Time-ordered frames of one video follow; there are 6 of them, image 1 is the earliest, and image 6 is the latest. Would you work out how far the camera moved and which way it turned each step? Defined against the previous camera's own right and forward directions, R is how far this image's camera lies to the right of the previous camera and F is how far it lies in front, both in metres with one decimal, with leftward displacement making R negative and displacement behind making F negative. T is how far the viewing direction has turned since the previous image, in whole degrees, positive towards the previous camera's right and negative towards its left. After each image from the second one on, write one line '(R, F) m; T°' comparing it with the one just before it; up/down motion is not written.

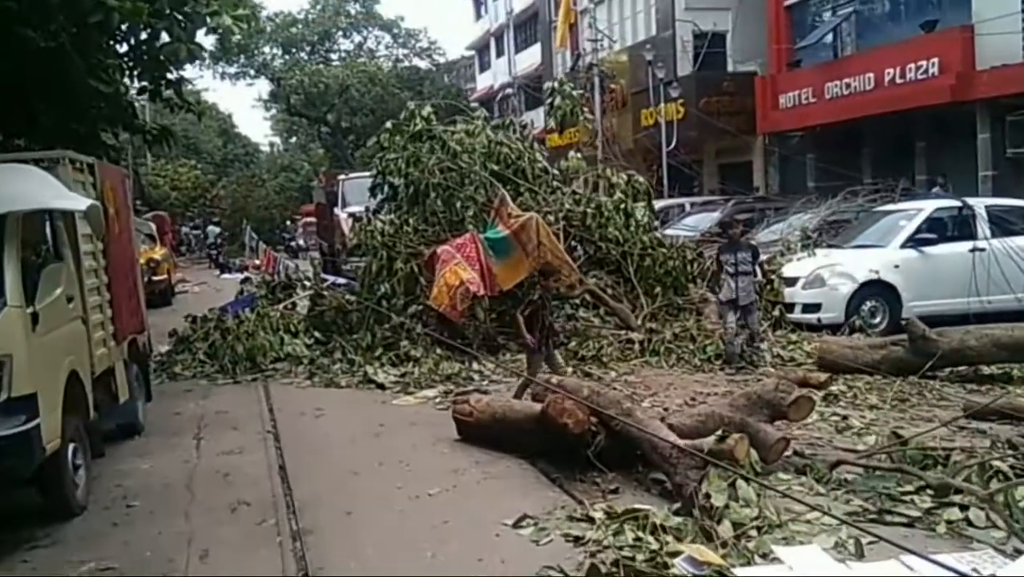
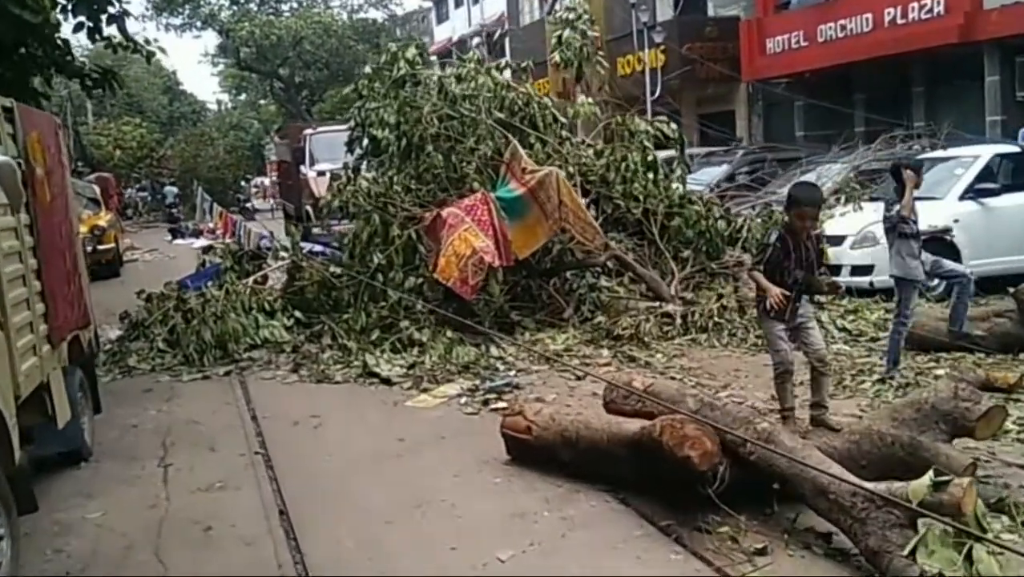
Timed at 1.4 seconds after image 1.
(-0.4, +1.7) m; +2°
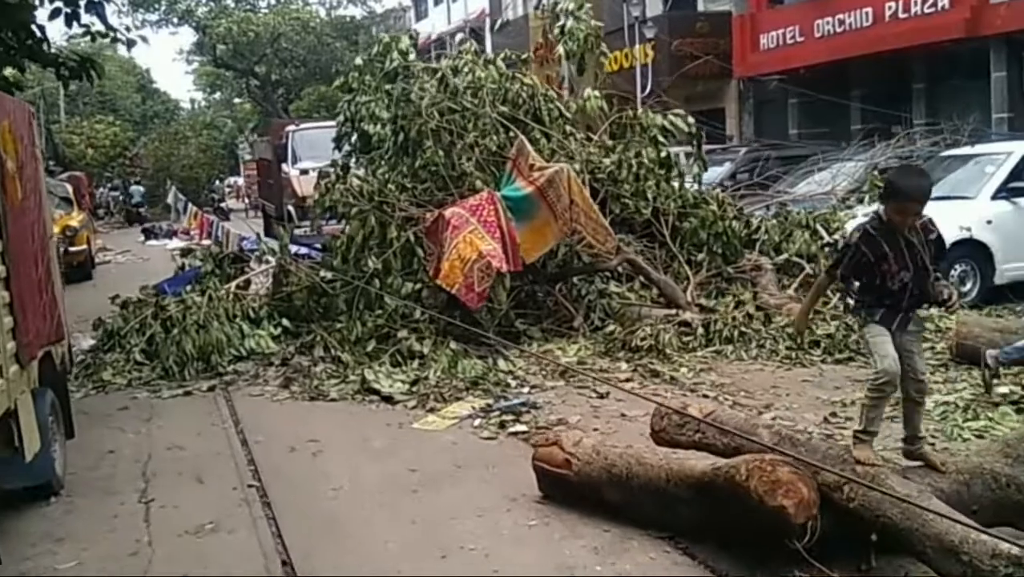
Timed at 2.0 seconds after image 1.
(-0.2, +0.7) m; +1°
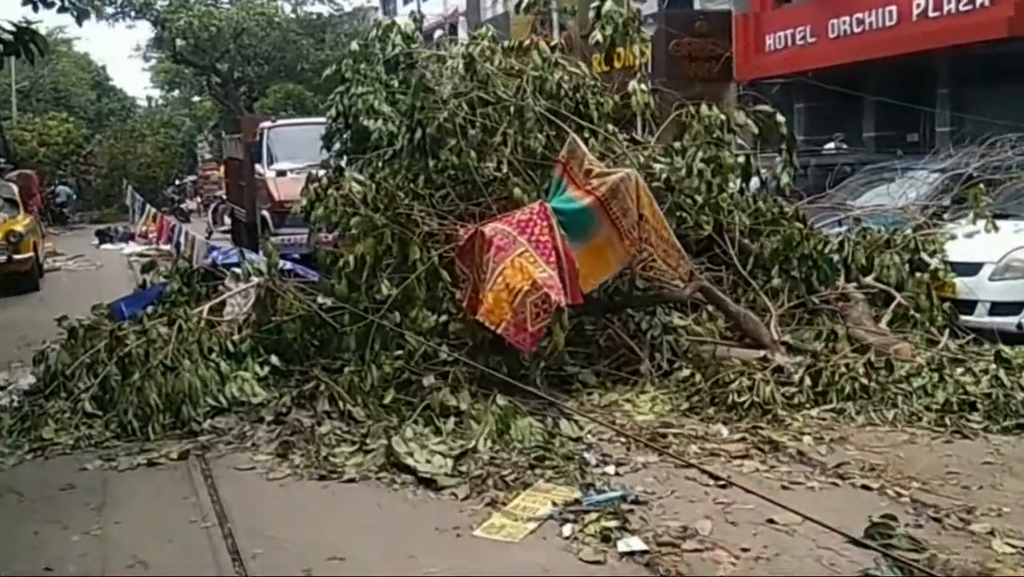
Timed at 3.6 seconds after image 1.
(-0.5, +1.9) m; +2°
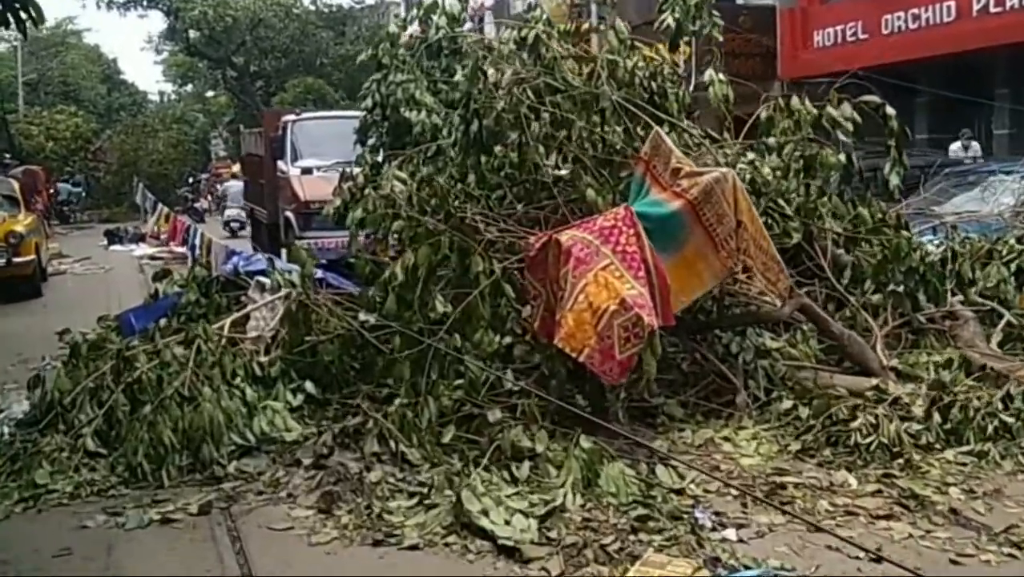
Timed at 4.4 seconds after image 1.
(-0.3, +1.0) m; 0°
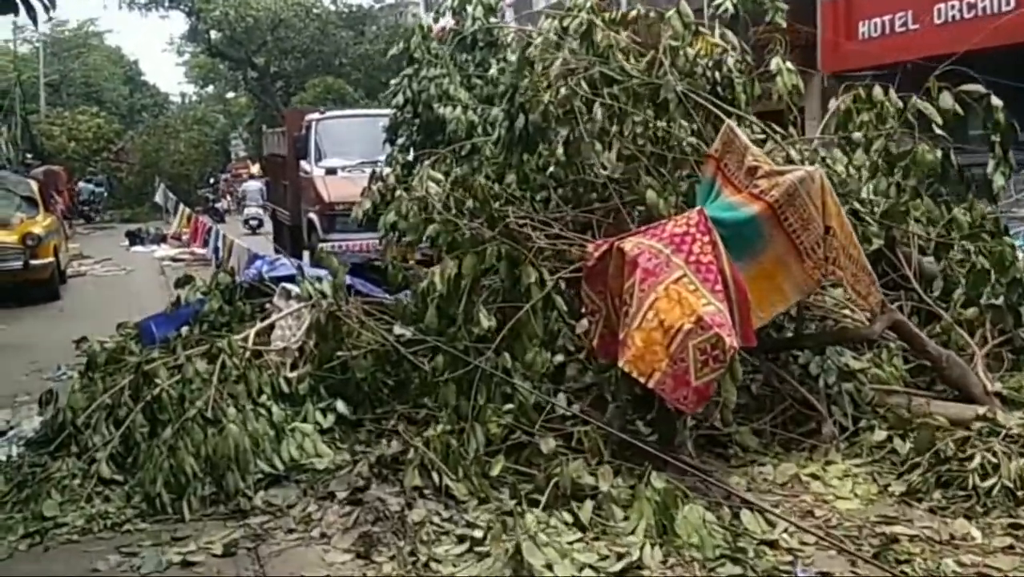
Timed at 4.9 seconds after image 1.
(-0.1, +0.7) m; -1°
